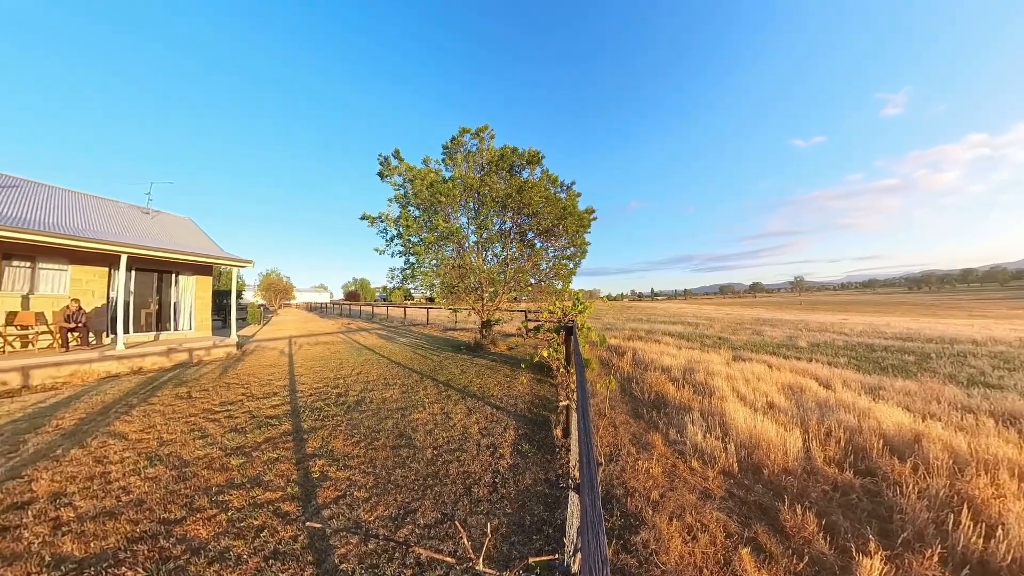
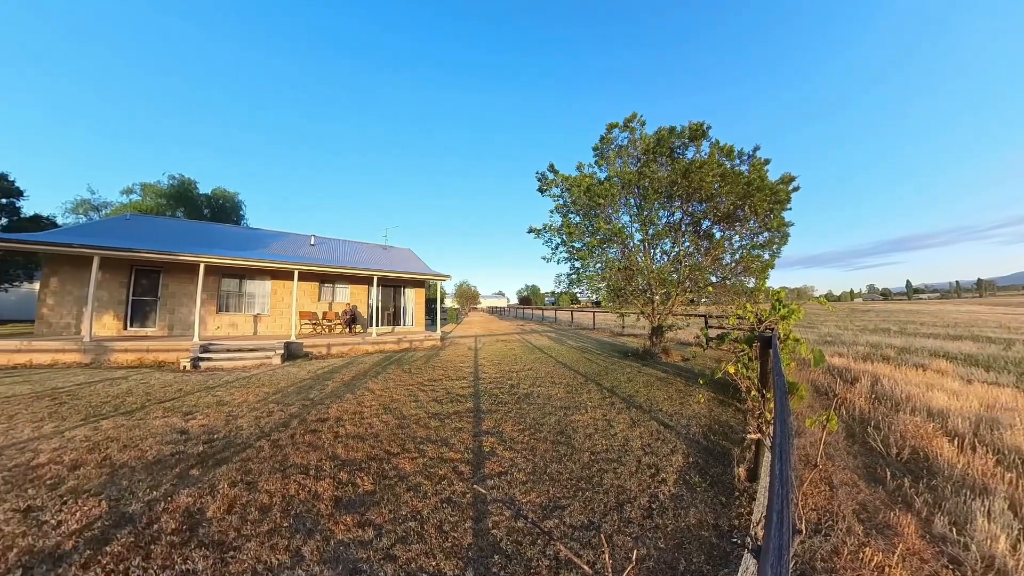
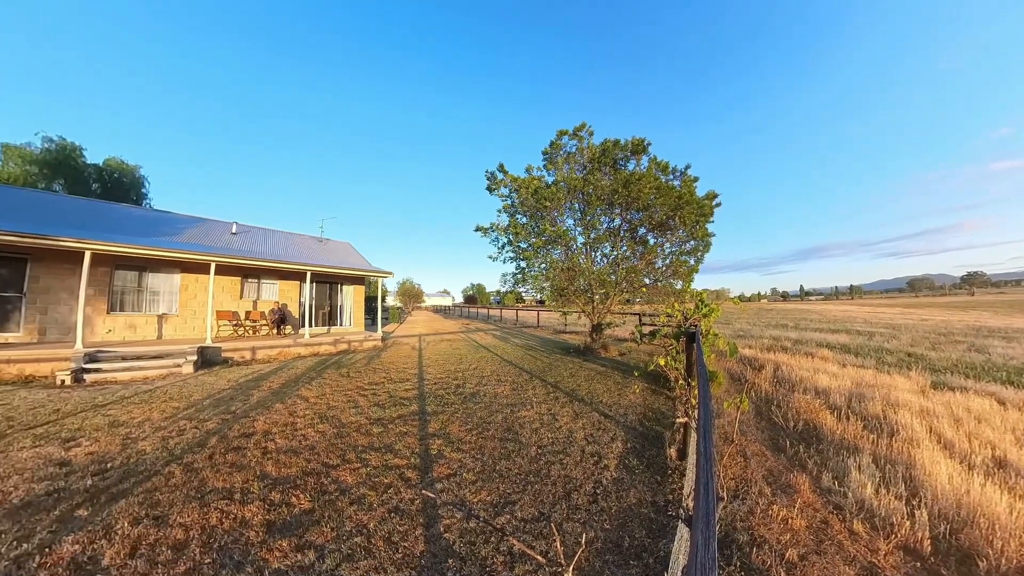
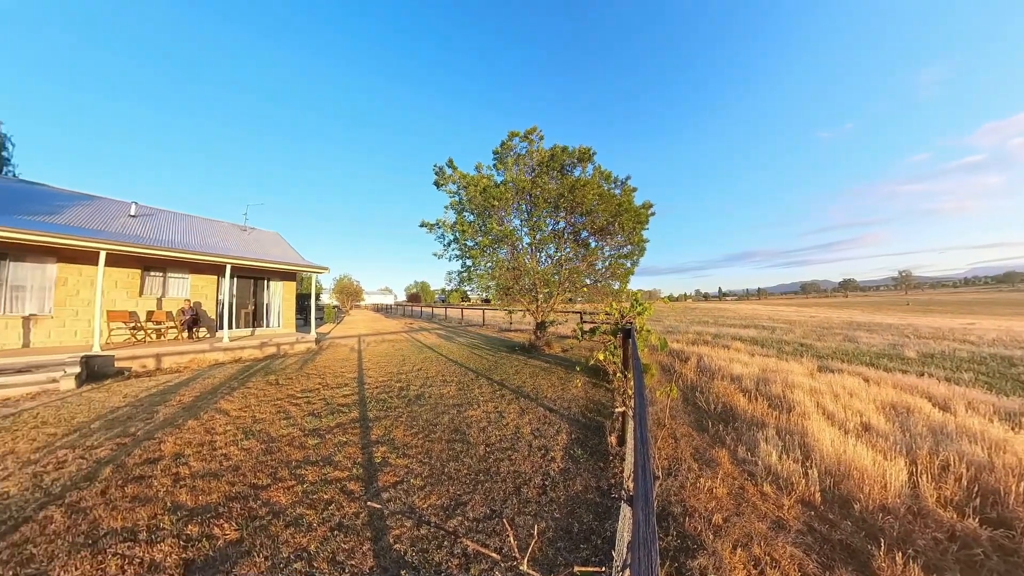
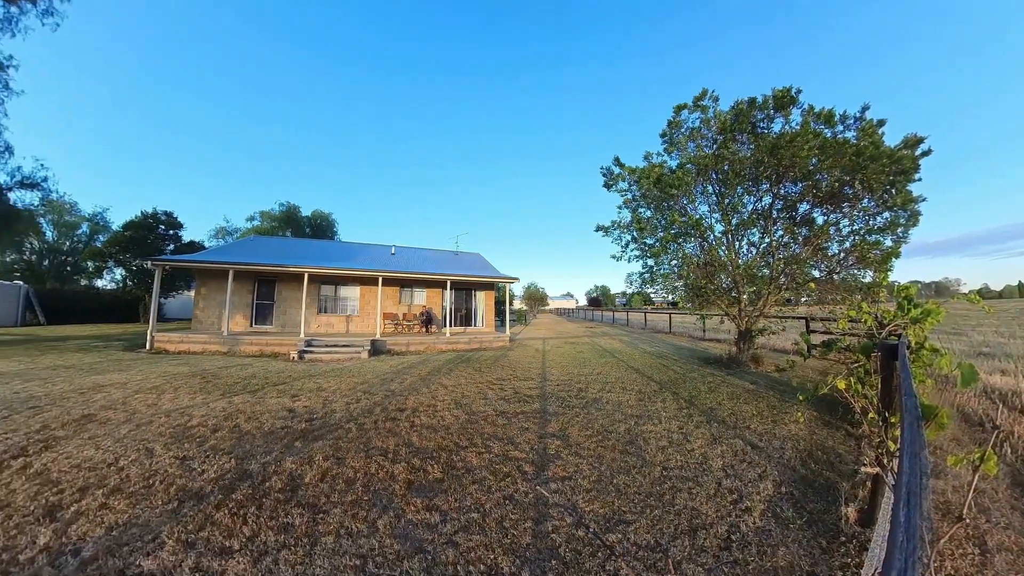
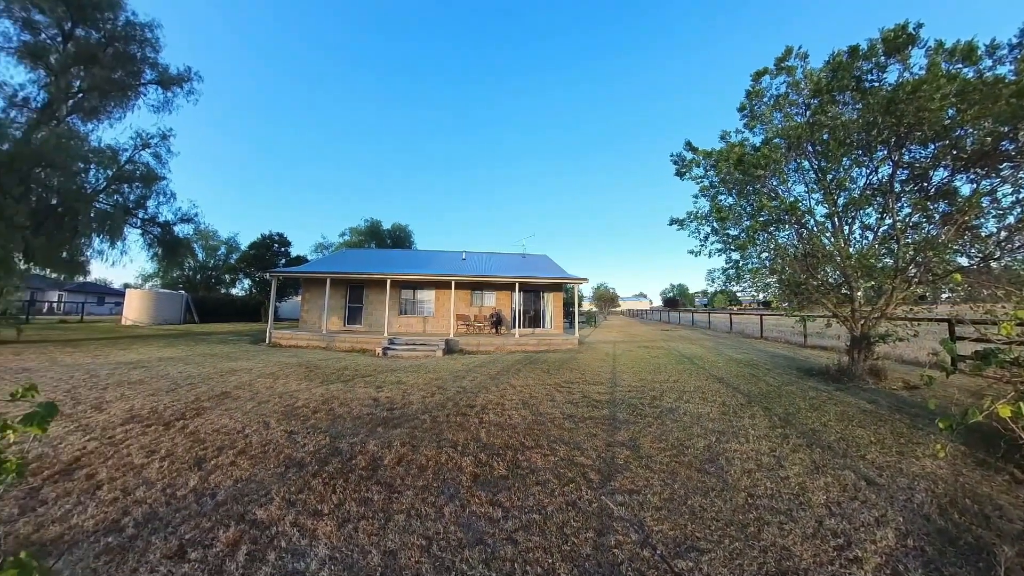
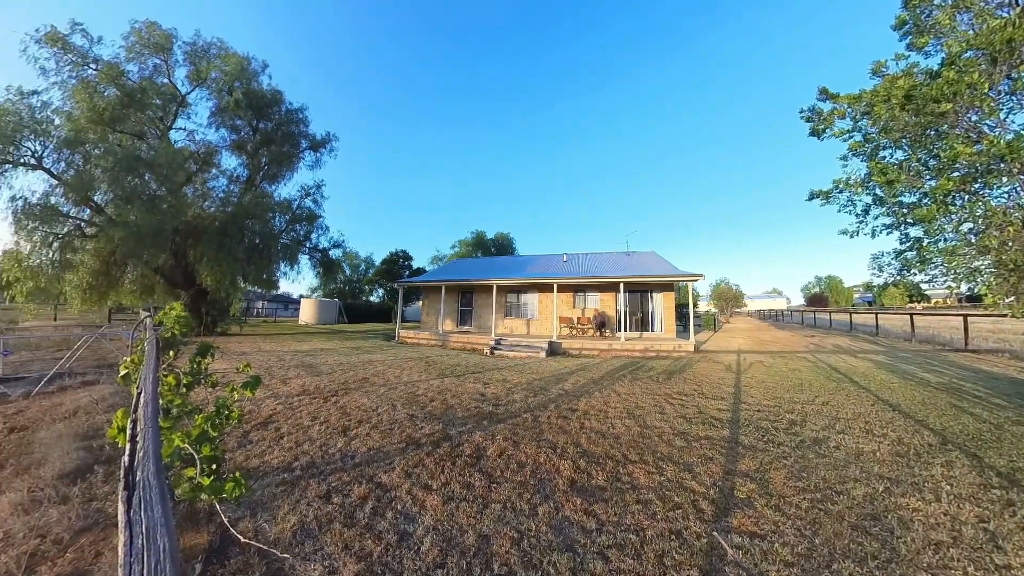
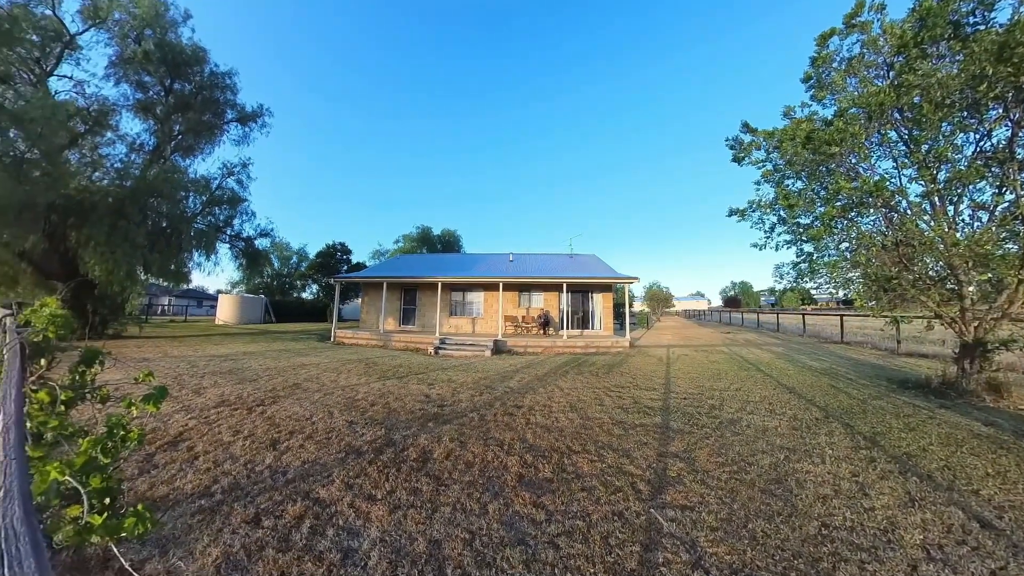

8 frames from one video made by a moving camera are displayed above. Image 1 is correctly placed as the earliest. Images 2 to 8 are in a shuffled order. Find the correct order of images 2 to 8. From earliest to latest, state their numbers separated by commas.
4, 3, 2, 5, 6, 8, 7
